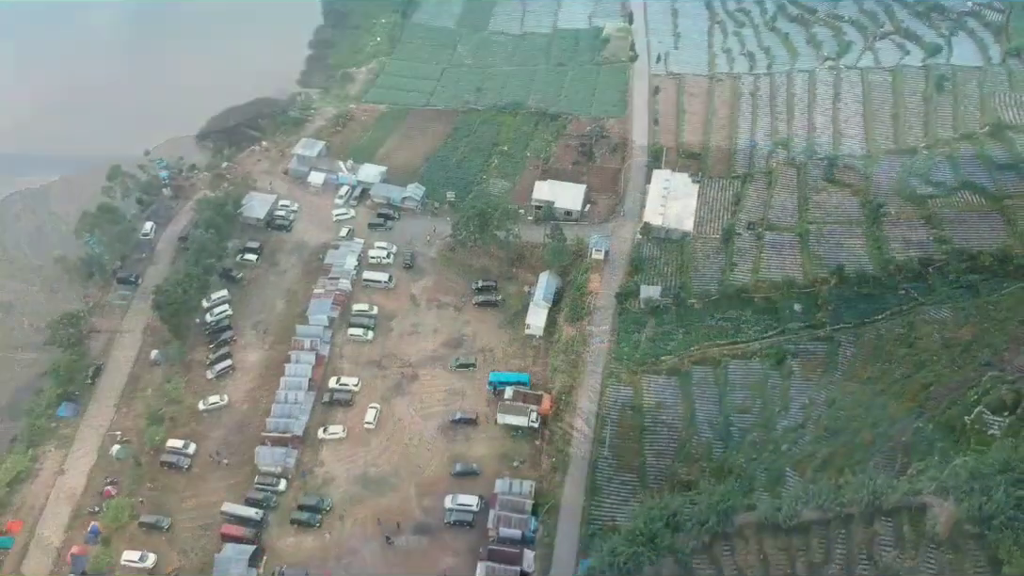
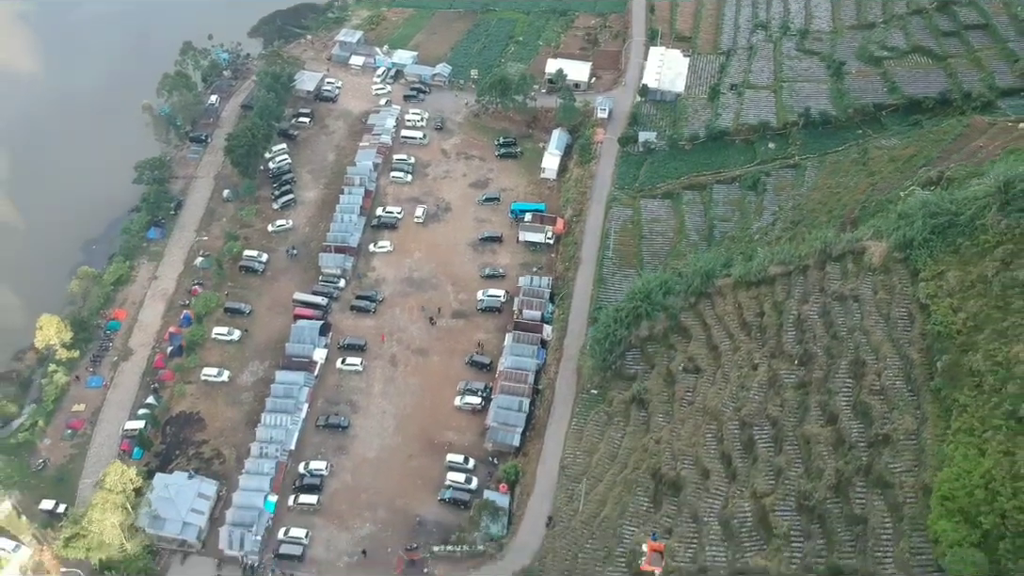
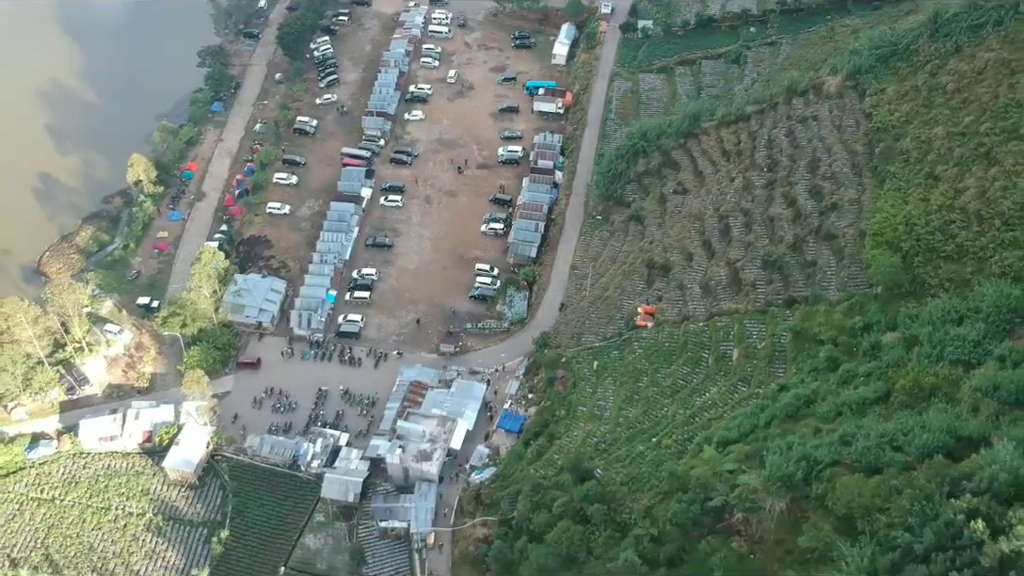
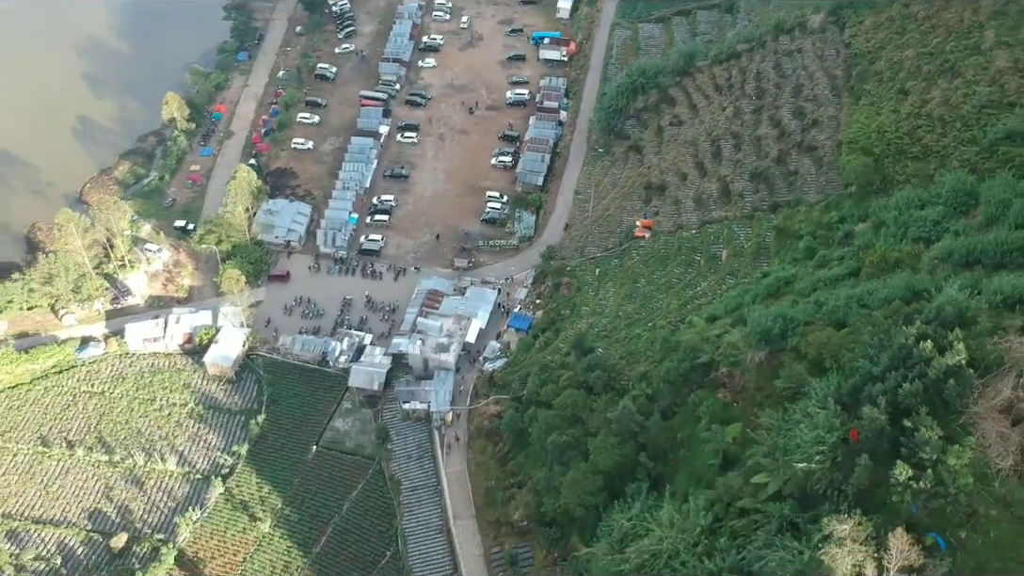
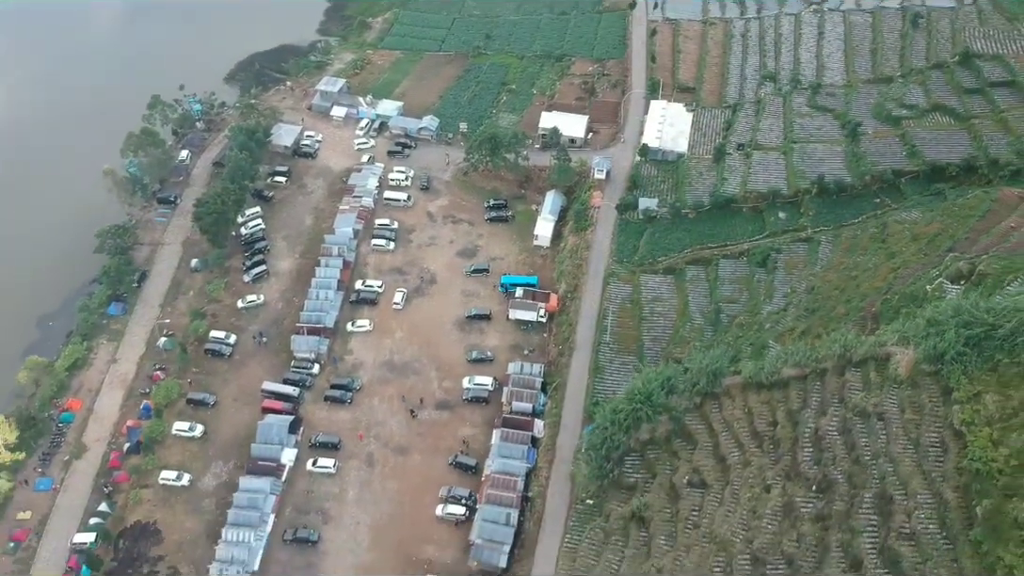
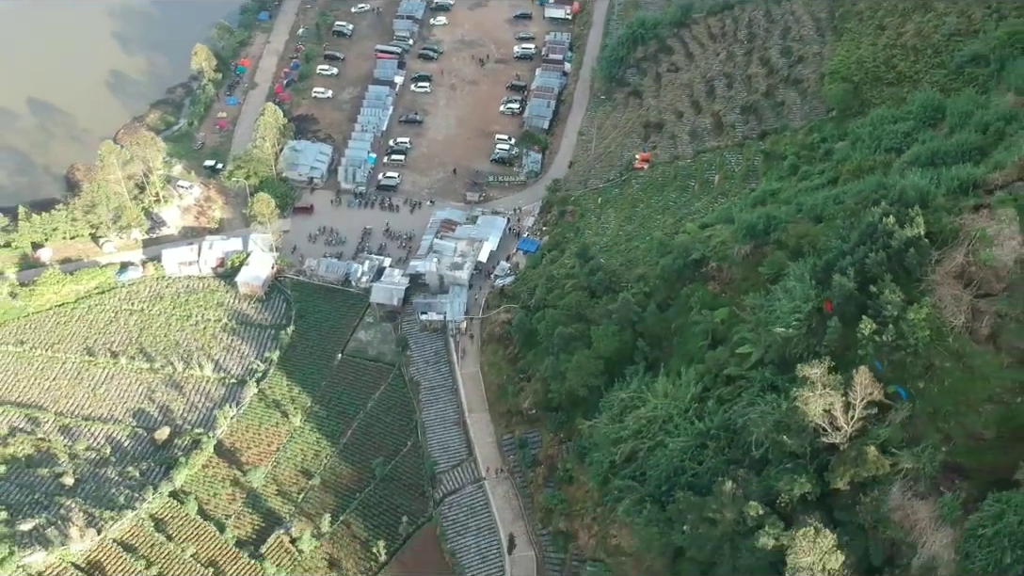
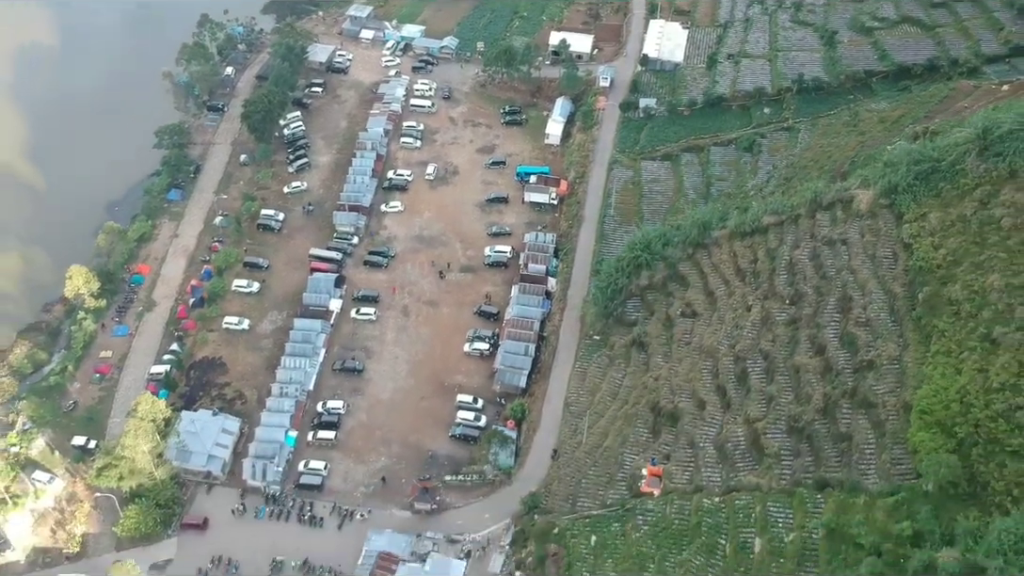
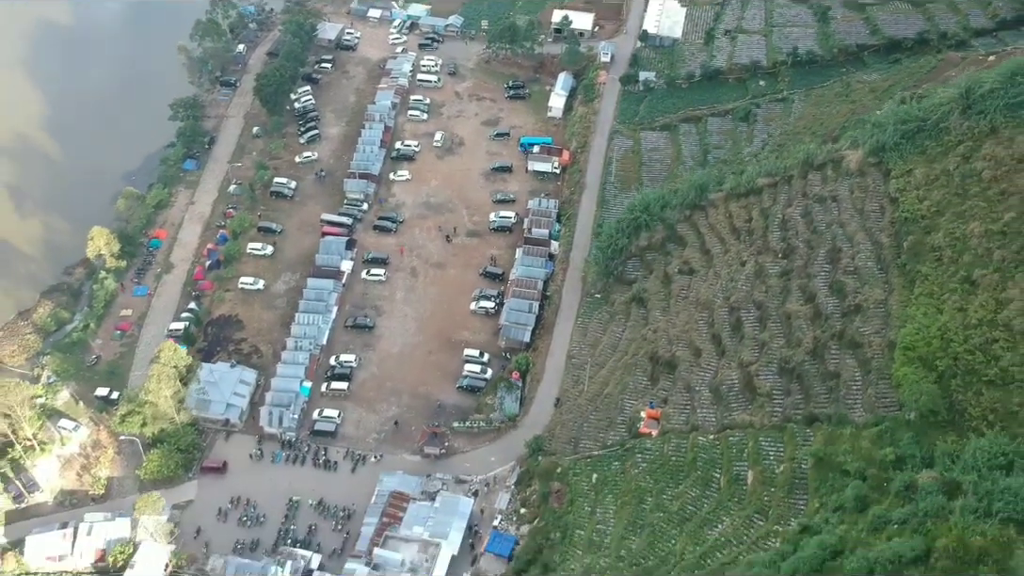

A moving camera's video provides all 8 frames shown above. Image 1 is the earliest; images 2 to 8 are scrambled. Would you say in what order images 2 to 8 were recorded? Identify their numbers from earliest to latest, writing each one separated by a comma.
5, 2, 7, 8, 3, 4, 6
